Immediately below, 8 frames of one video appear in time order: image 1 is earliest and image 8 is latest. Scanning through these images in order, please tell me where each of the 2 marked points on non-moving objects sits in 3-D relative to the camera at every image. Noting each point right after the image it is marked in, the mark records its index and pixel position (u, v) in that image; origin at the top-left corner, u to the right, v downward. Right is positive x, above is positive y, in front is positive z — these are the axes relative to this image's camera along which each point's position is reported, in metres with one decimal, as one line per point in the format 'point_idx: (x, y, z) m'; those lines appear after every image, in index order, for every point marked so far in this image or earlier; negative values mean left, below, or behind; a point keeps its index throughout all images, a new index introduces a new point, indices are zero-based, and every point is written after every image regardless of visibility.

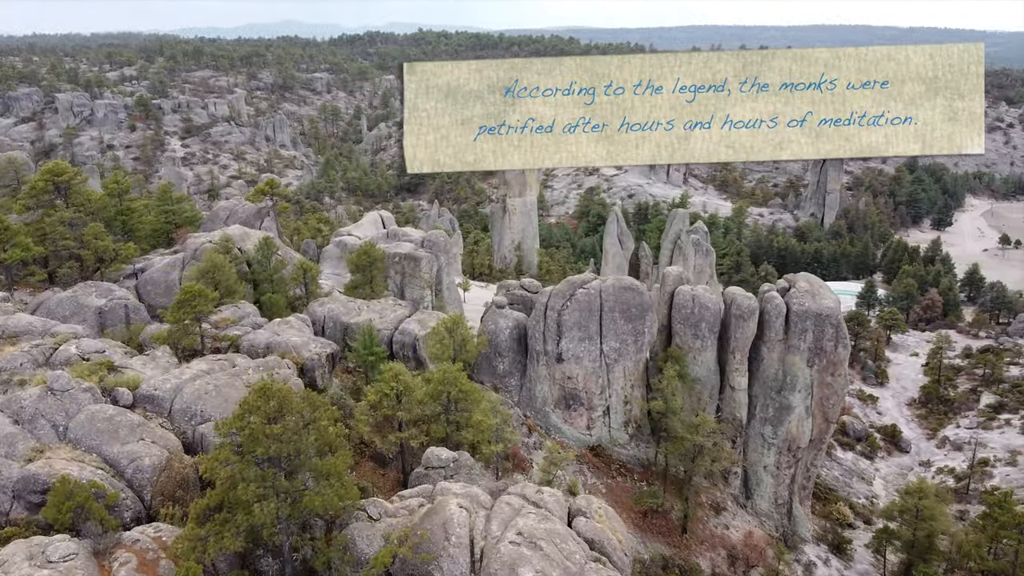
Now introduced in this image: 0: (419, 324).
0: (-2.2, -0.8, +19.1) m
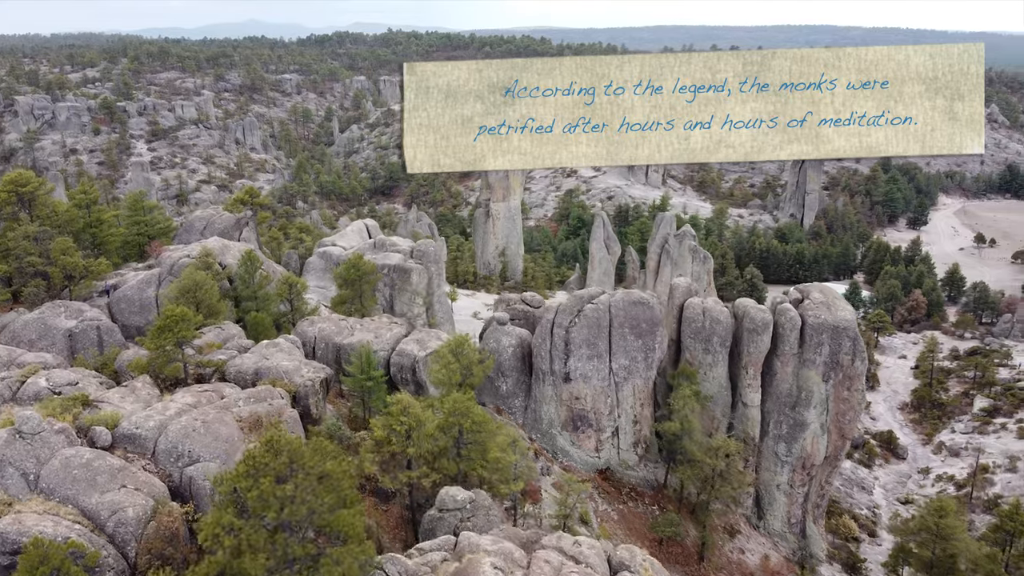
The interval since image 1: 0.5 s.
0: (-2.0, -1.2, +17.9) m
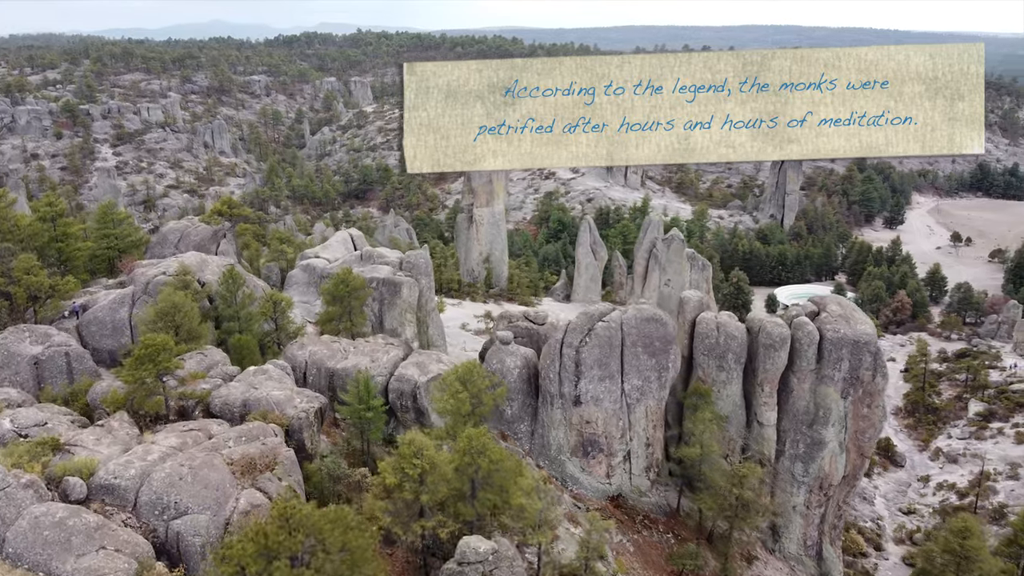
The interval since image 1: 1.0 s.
0: (-1.9, -1.6, +16.6) m
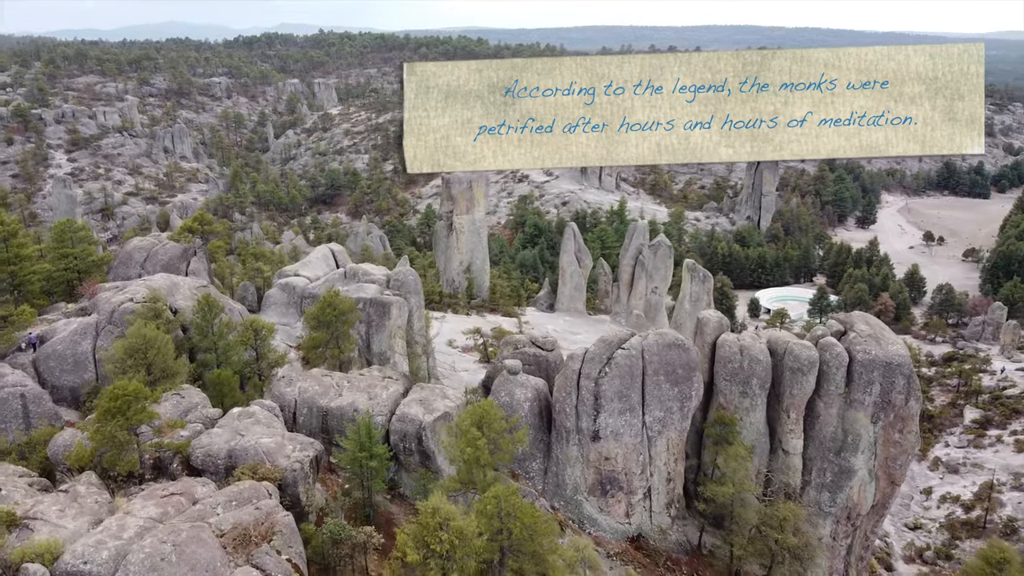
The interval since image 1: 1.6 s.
0: (-1.6, -2.1, +15.0) m
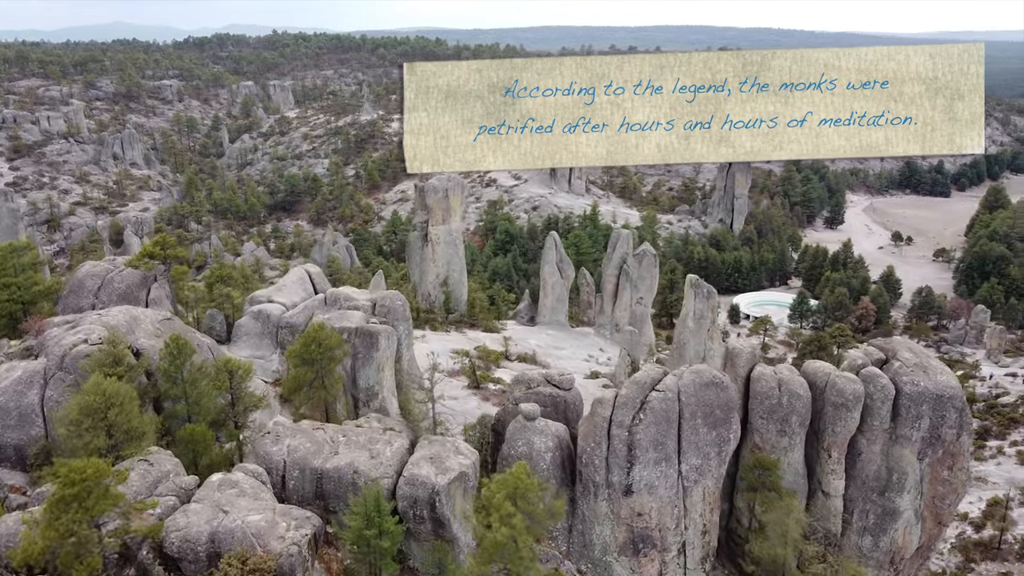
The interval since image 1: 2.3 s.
0: (-1.2, -2.8, +13.0) m
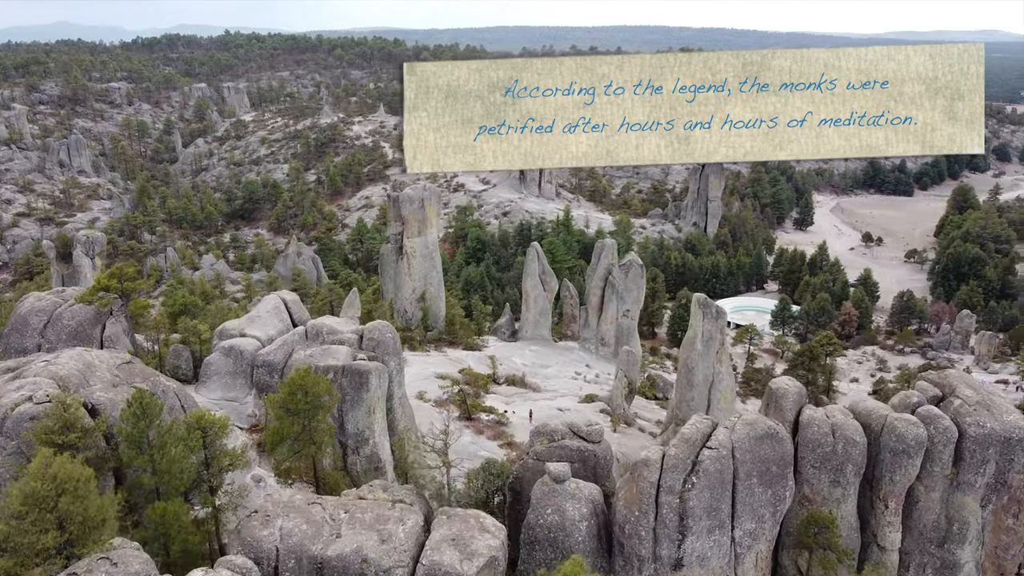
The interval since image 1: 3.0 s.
0: (-0.7, -3.5, +10.9) m
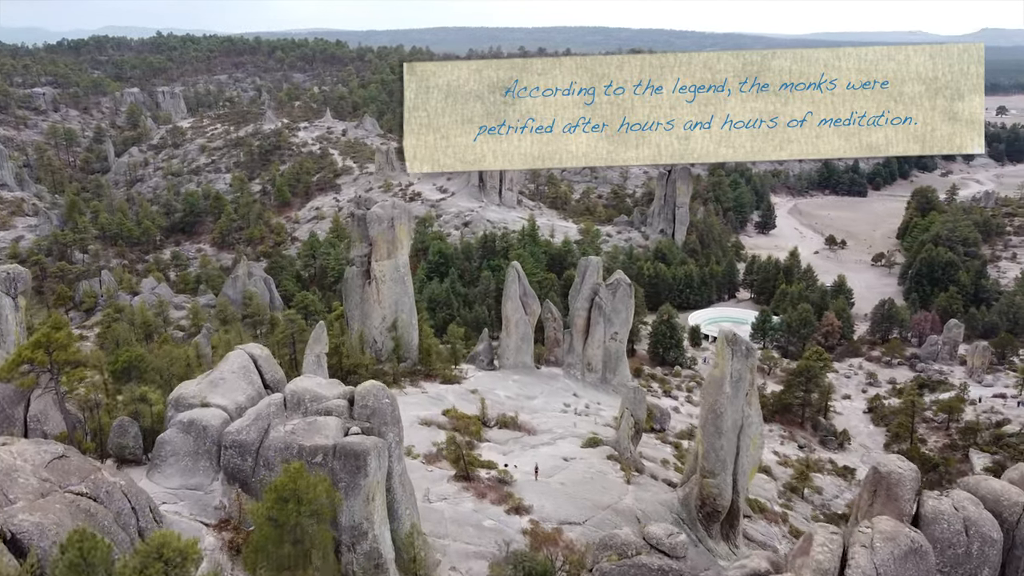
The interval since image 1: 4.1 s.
0: (+0.3, -4.4, +7.8) m
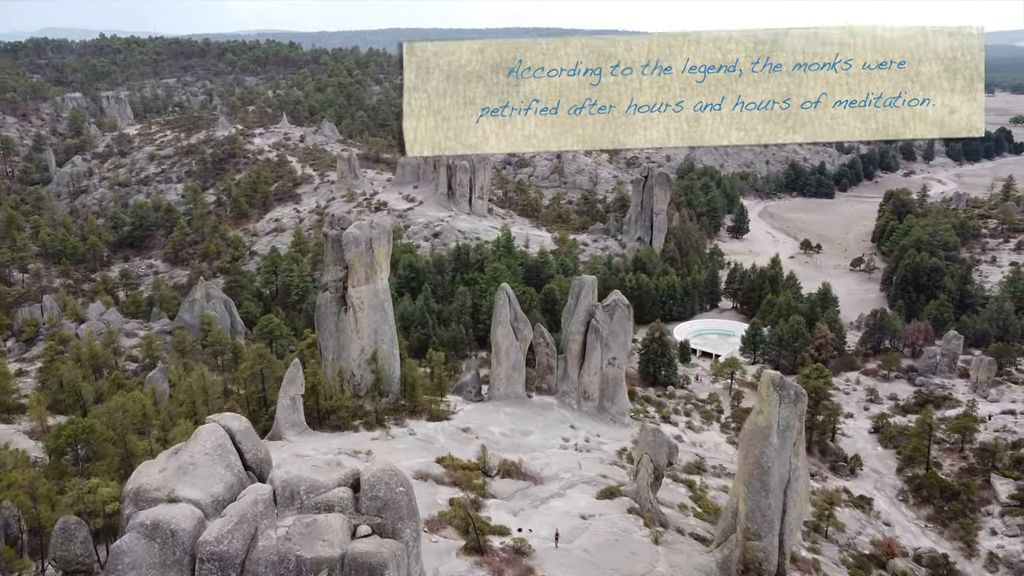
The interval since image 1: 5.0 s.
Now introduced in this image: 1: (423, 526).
0: (+1.4, -5.3, +5.1) m
1: (-2.1, -5.5, +19.1) m
